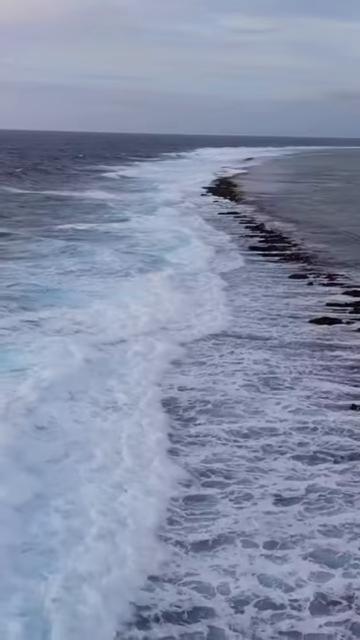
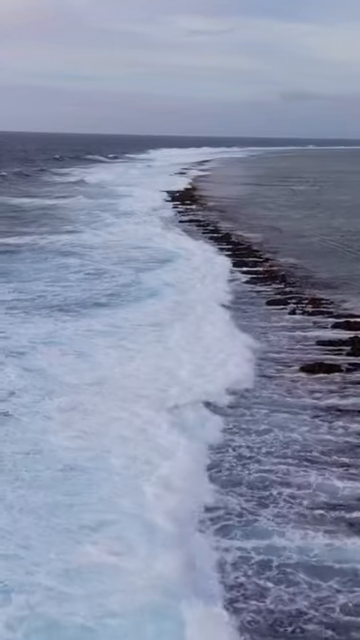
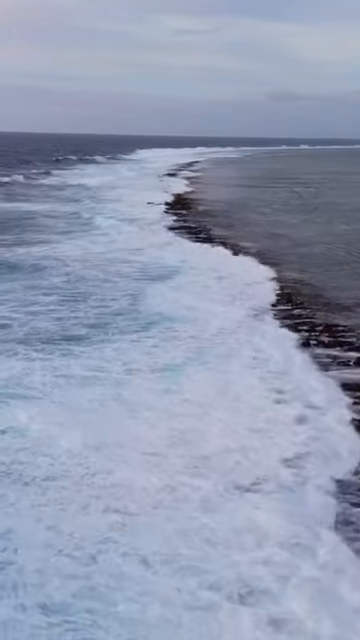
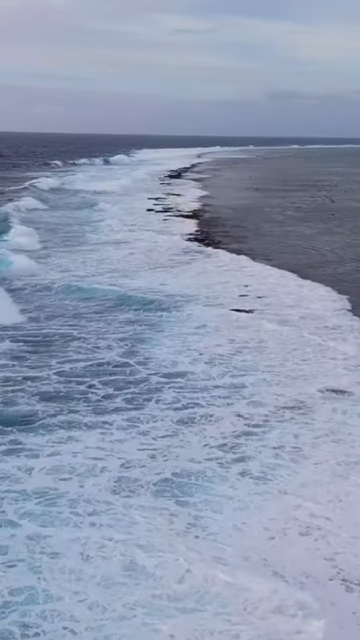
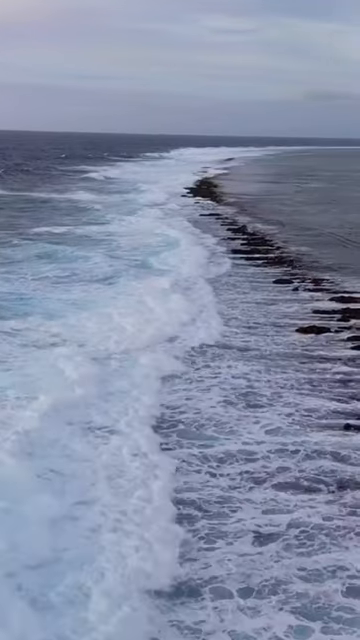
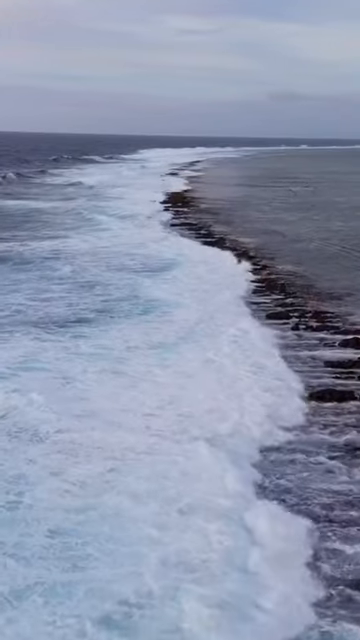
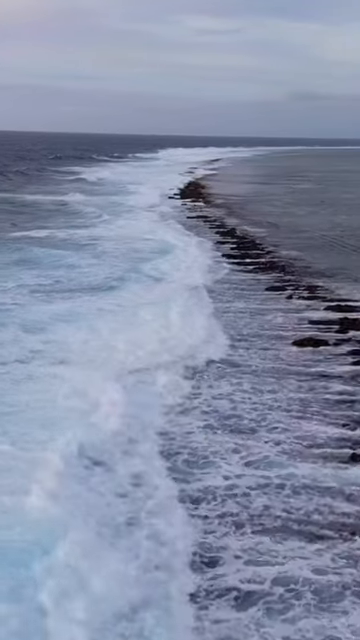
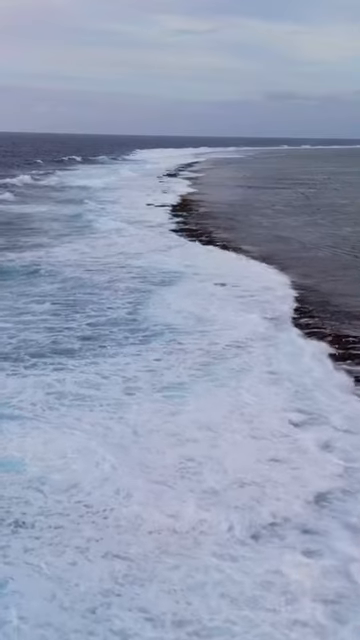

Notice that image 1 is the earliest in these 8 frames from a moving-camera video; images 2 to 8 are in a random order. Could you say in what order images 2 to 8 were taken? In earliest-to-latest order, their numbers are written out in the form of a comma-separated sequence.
5, 7, 2, 6, 3, 8, 4
